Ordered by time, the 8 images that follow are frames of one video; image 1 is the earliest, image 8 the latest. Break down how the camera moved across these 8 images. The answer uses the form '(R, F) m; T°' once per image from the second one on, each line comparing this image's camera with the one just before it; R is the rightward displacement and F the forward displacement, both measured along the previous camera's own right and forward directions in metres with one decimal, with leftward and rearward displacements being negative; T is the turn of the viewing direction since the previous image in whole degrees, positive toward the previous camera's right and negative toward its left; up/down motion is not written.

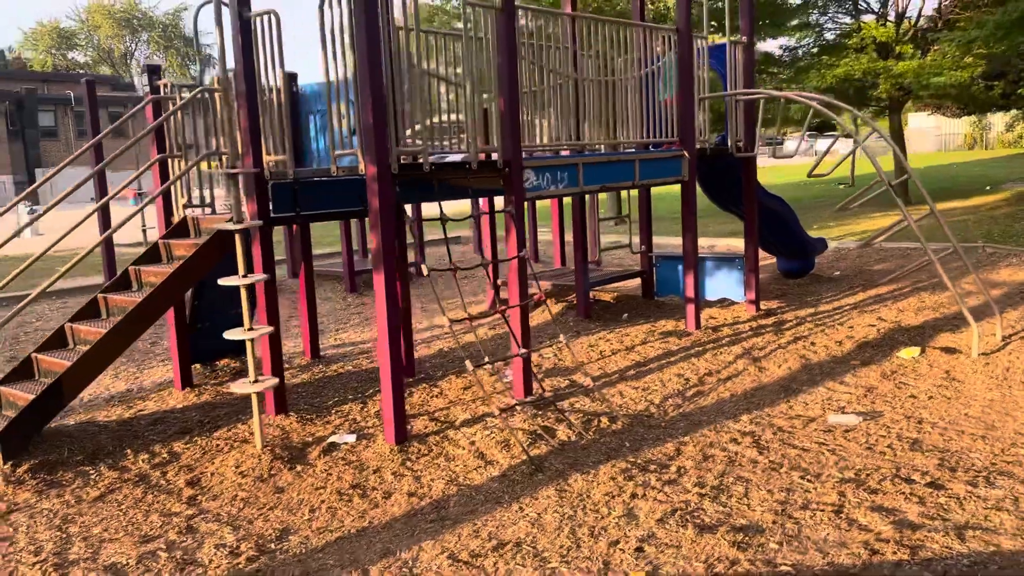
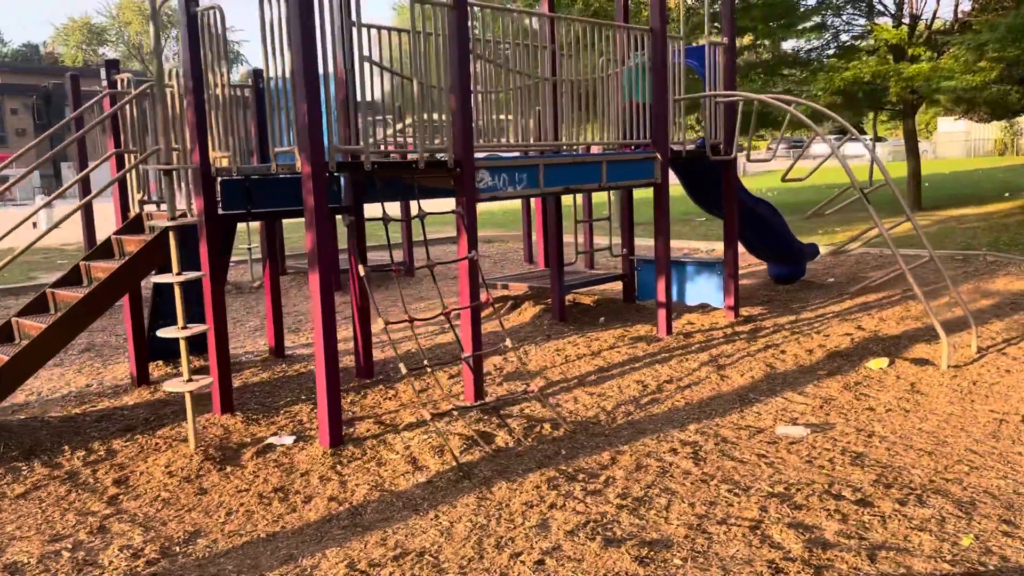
(+0.4, +0.1) m; -2°
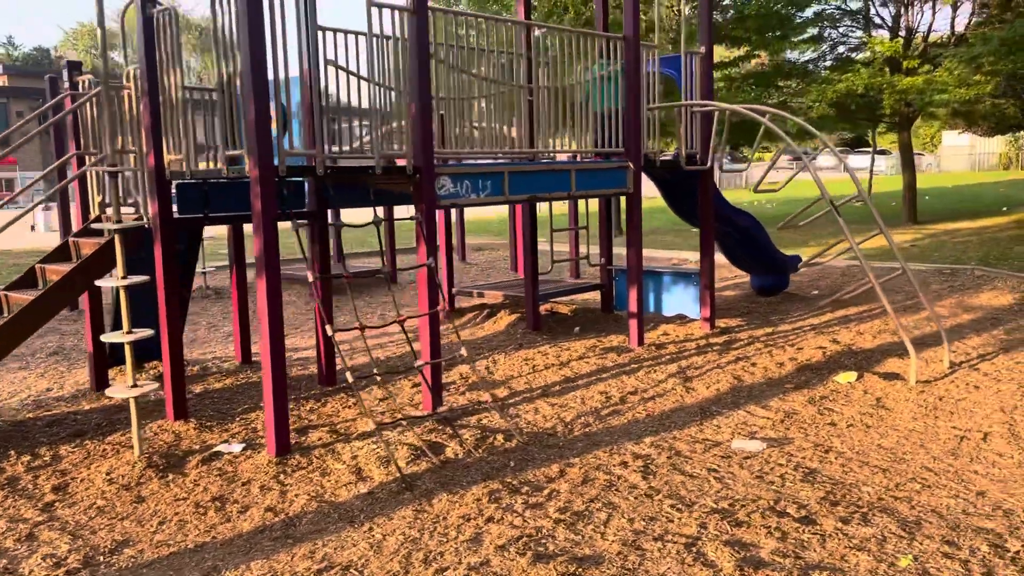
(+0.3, +0.1) m; 0°
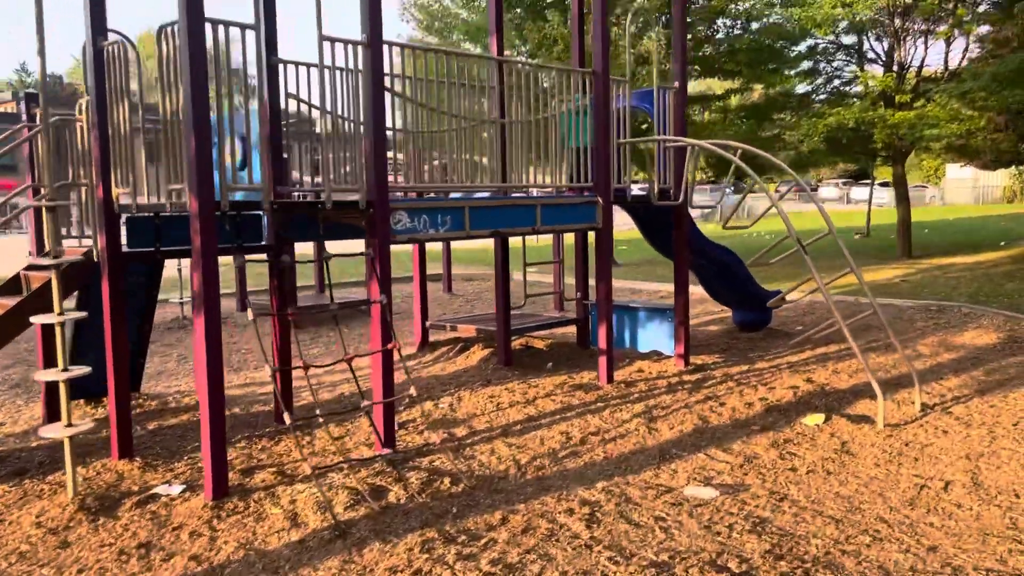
(+0.3, +0.1) m; 0°
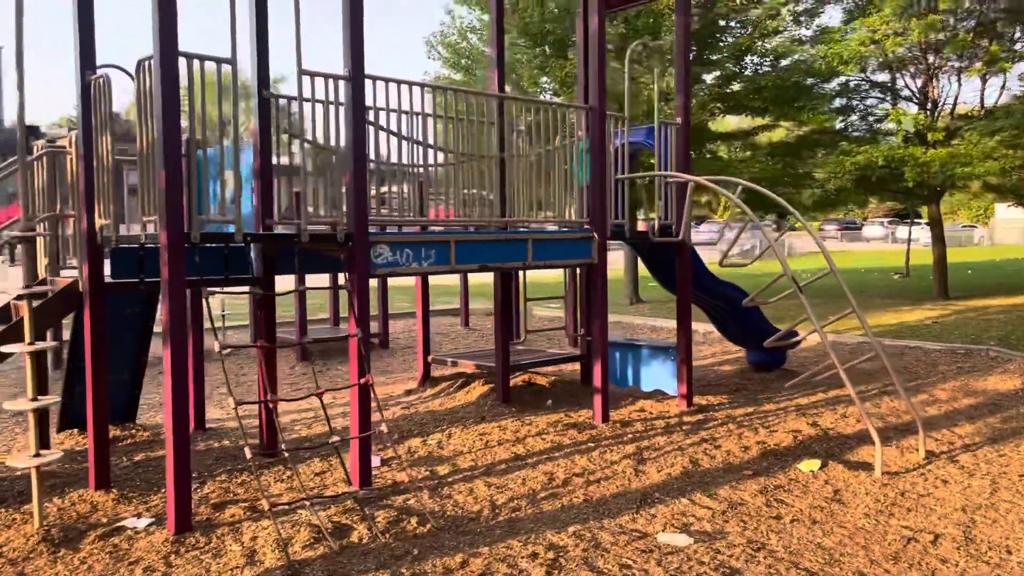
(+0.3, +0.1) m; -3°
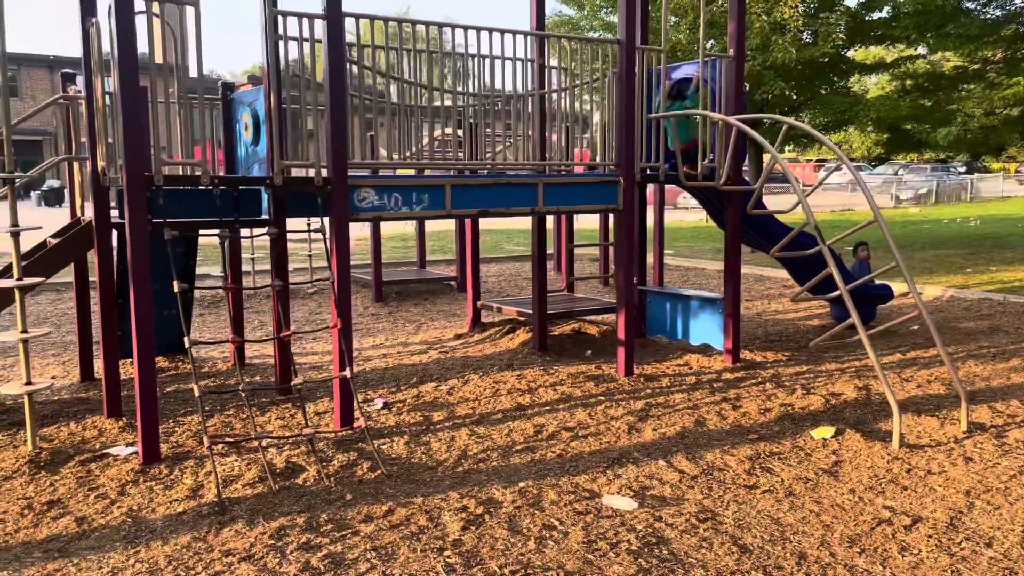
(+1.0, +0.3) m; -11°
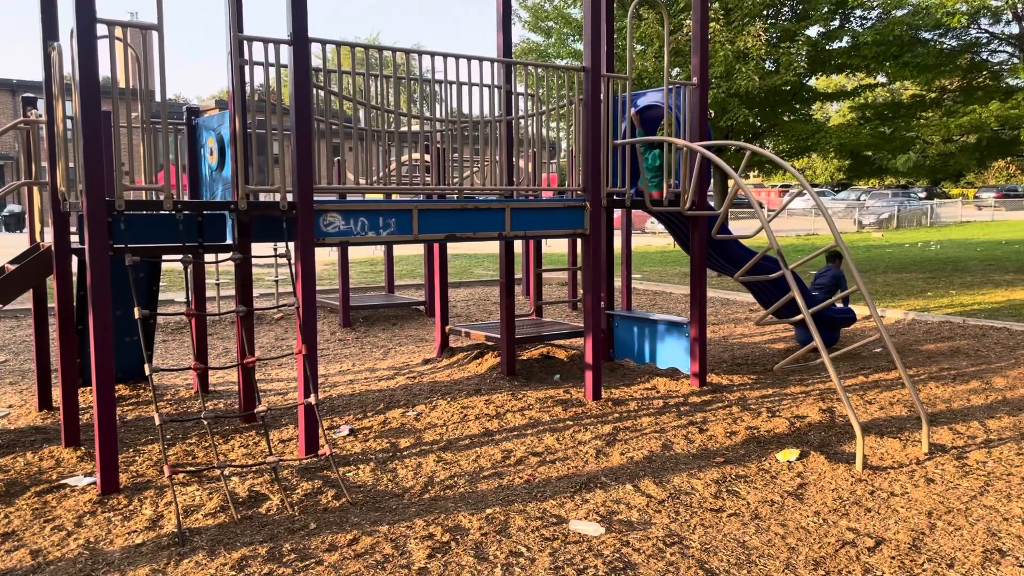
(0.0, 0.0) m; +2°
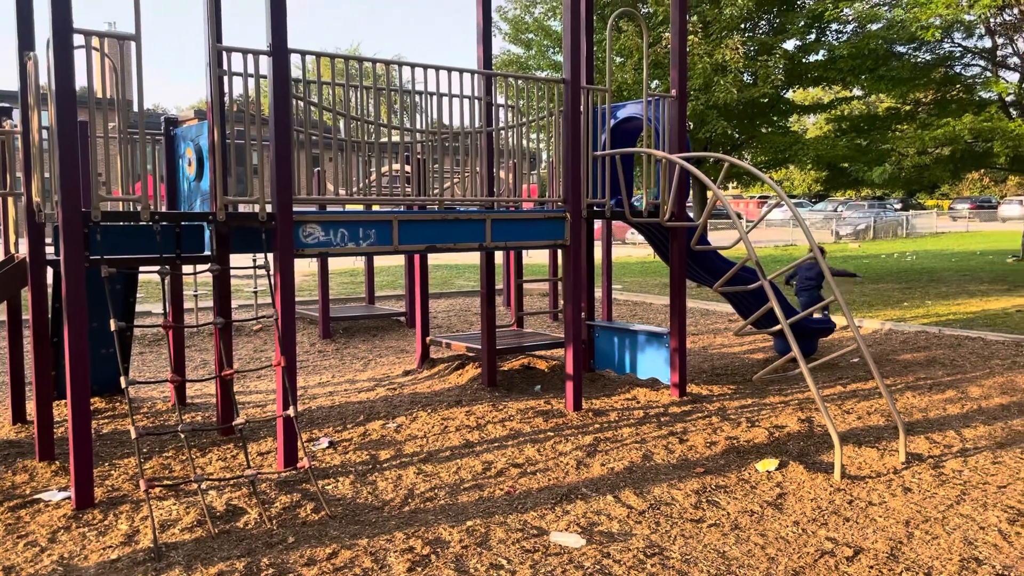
(0.0, 0.0) m; +1°
